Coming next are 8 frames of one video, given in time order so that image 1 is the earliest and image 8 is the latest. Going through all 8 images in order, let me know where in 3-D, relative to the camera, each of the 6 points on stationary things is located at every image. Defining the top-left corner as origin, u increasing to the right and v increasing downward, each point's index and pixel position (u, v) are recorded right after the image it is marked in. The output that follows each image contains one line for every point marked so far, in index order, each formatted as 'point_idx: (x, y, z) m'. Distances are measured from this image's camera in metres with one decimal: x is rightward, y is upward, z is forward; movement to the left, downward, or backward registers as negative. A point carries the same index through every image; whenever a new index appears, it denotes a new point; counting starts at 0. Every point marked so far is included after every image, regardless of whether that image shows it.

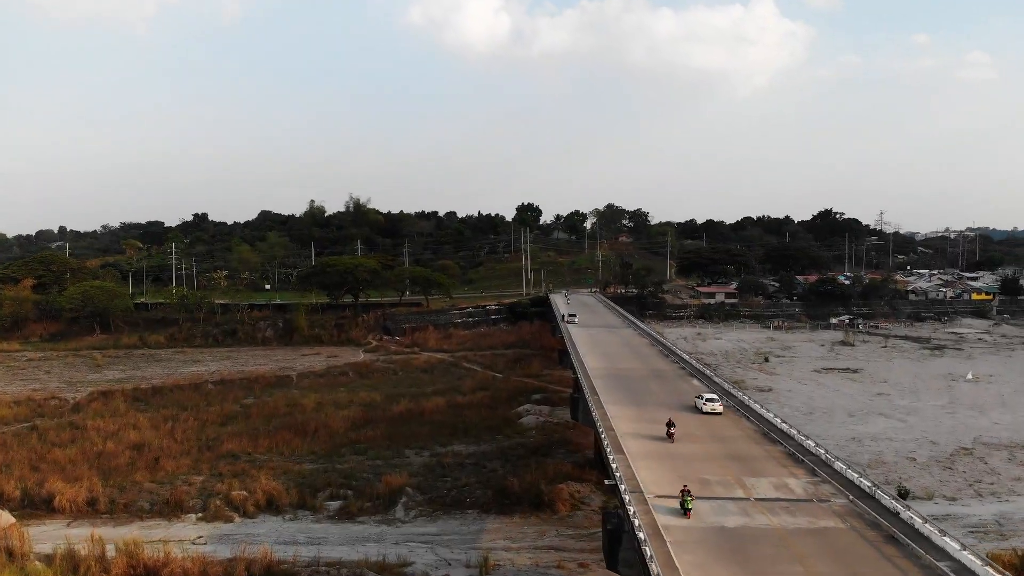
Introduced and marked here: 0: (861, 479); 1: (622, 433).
0: (+7.1, -3.9, +15.5) m
1: (+2.8, -3.7, +19.7) m
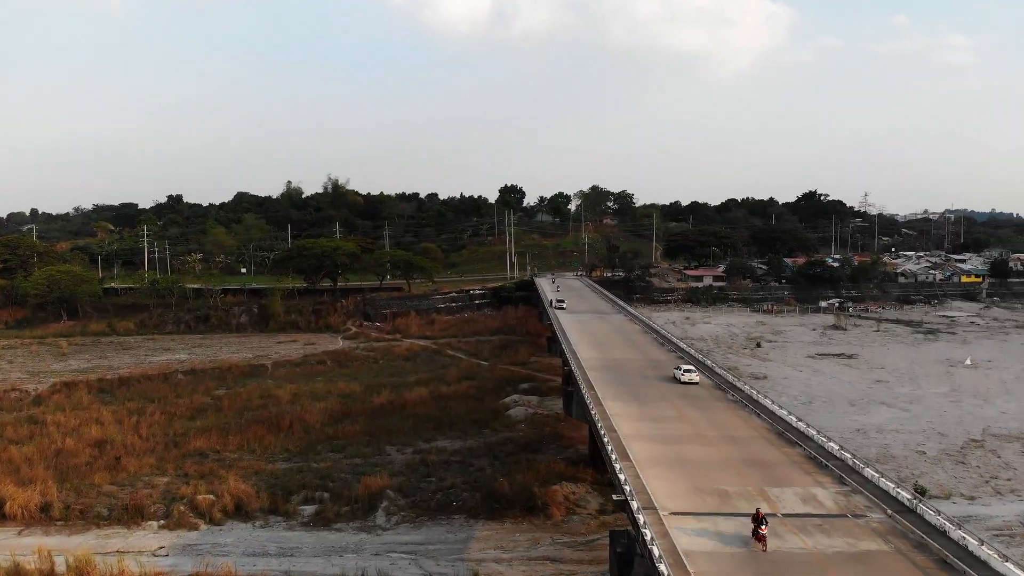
0: (+7.0, -3.7, +13.8) m
1: (+2.6, -3.4, +17.9) m
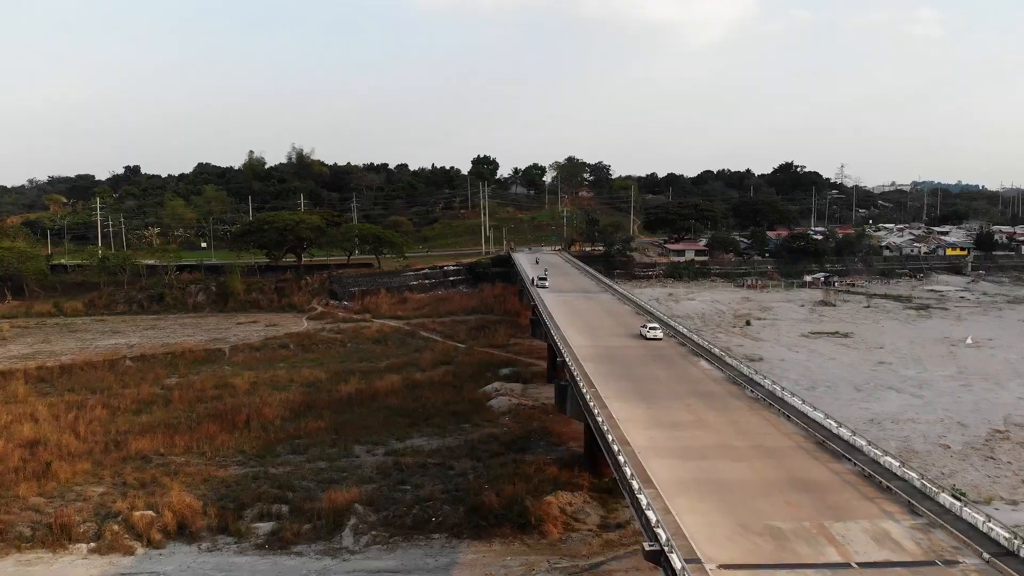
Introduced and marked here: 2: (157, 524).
0: (+7.0, -3.5, +11.1) m
1: (+2.5, -3.1, +15.0) m
2: (-9.3, -6.2, +20.0) m
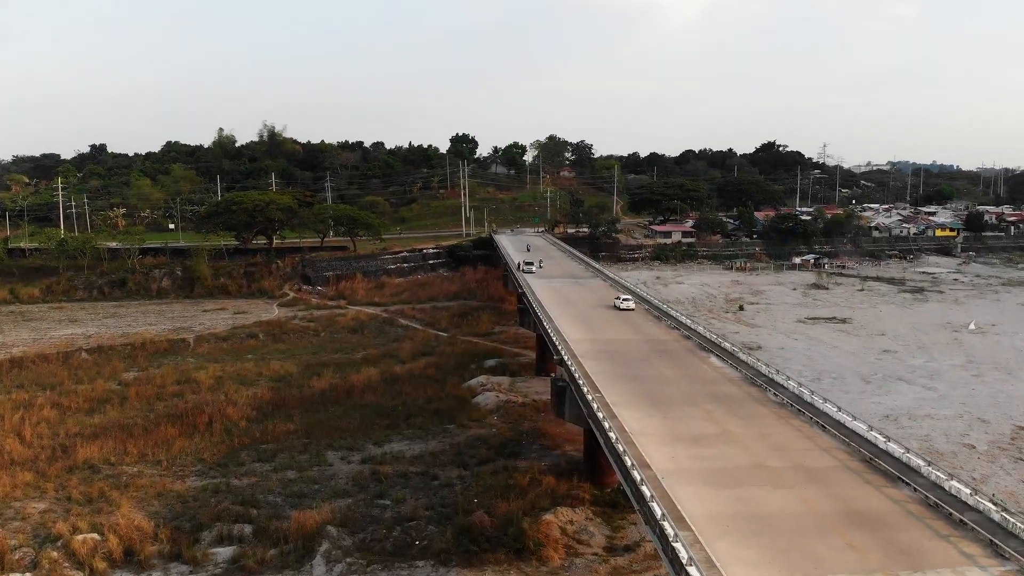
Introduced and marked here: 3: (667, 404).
0: (+7.1, -3.5, +9.0) m
1: (+2.5, -3.0, +12.7) m
2: (-9.5, -6.0, +17.5) m
3: (+3.3, -2.5, +16.3) m
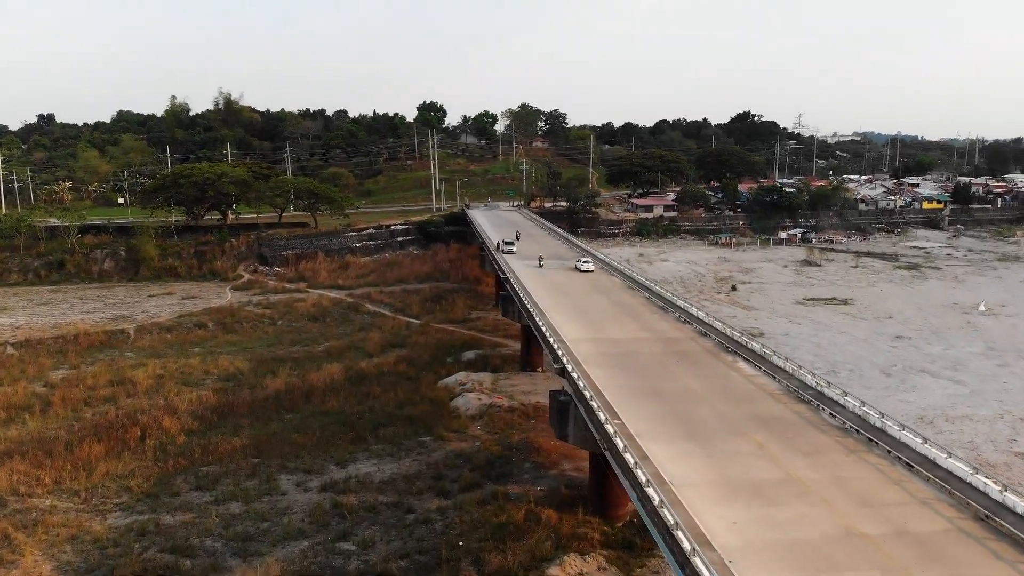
0: (+7.4, -3.7, +5.9) m
1: (+2.6, -3.2, +9.4) m
2: (-9.5, -6.0, +13.8) m
3: (+3.3, -2.5, +12.9) m
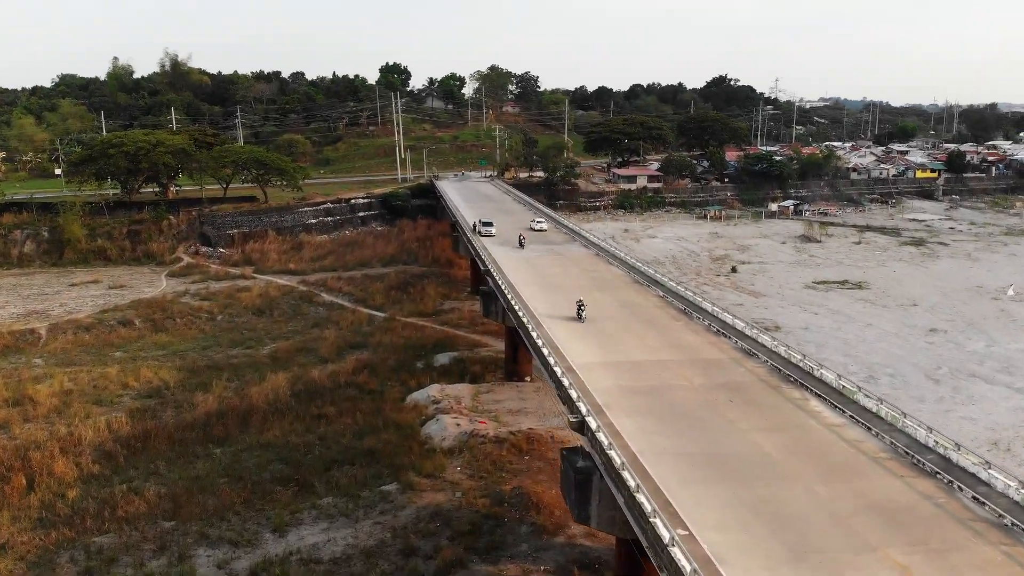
0: (+7.8, -4.4, +1.7) m
1: (+2.9, -3.8, +5.0) m
2: (-9.4, -6.6, +9.0) m
3: (+3.4, -3.0, +8.6) m
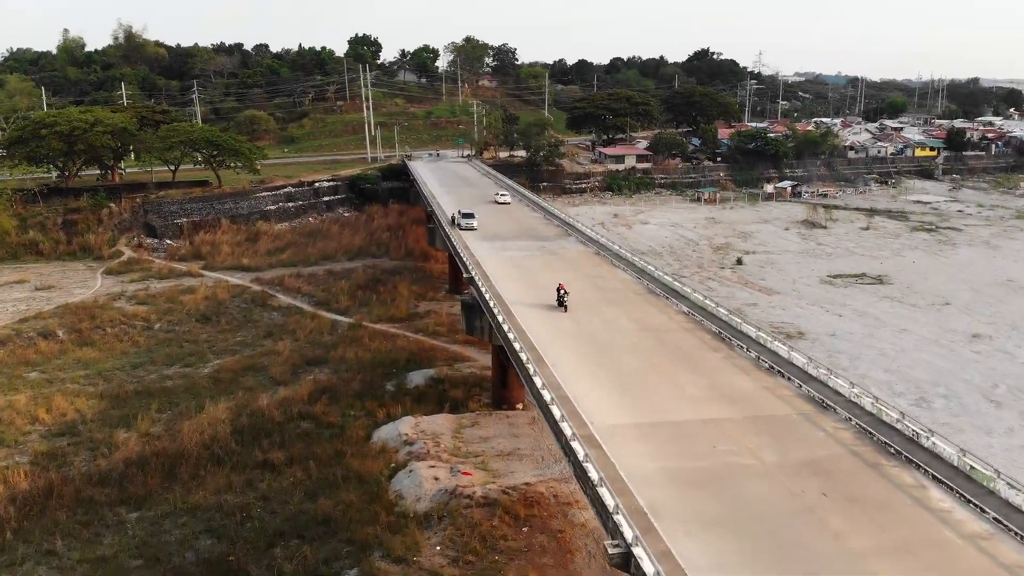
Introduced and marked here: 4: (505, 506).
0: (+8.2, -5.3, -1.8) m
1: (+3.2, -4.6, +1.3) m
2: (-9.2, -7.4, +5.0) m
3: (+3.6, -3.7, +4.9) m
4: (-0.2, -4.1, +14.5) m
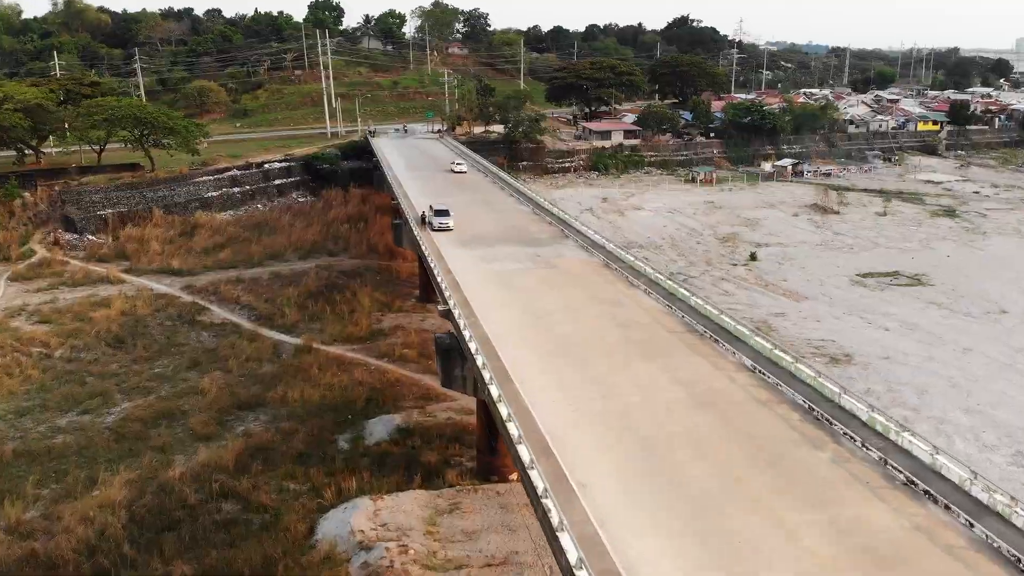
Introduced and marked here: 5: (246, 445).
0: (+8.9, -6.6, -5.9) m
1: (+3.7, -5.9, -3.1) m
2: (-8.8, -8.6, +0.2) m
3: (+3.9, -4.8, +0.4) m
4: (-0.1, -5.0, +10.0) m
5: (-5.6, -3.4, +16.4) m
